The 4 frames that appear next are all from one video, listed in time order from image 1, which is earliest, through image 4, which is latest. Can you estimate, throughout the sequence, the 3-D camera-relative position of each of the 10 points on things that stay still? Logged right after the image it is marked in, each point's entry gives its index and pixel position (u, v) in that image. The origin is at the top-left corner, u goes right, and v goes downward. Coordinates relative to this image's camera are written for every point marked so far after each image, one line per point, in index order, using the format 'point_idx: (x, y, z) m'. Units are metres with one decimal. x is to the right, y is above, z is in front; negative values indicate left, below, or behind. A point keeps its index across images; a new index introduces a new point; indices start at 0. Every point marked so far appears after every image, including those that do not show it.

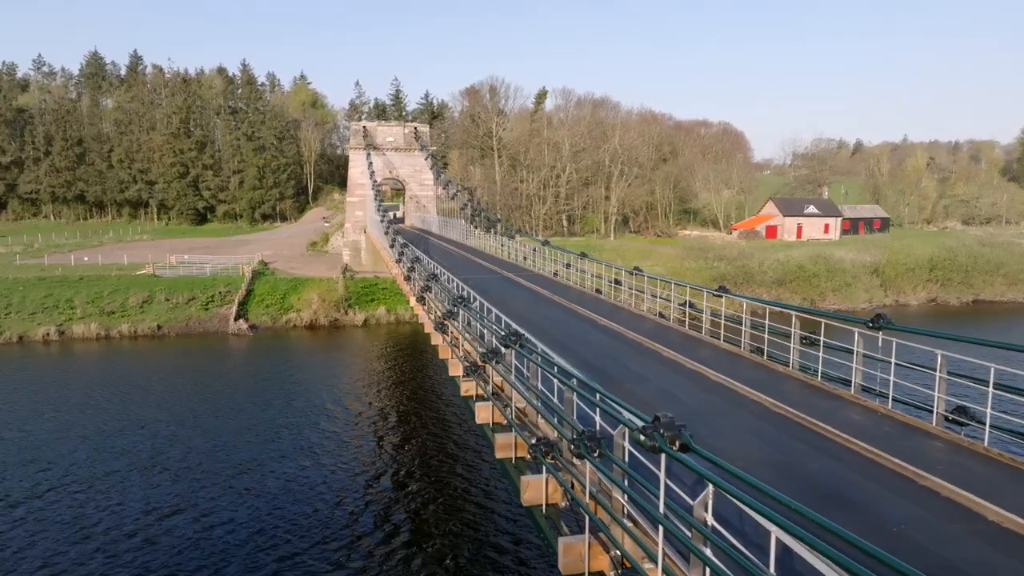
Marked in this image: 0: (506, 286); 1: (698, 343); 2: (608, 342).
0: (0.0, 0.0, +11.6) m
1: (+1.9, -0.6, +7.2) m
2: (+1.0, -0.6, +7.4) m
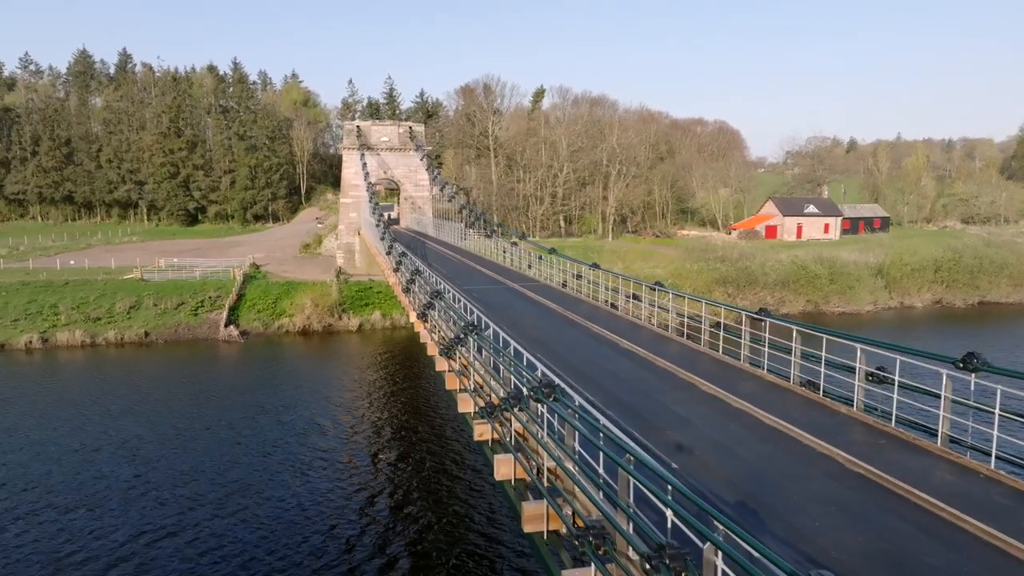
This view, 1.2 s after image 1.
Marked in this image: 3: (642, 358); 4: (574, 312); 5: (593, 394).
0: (+0.1, -0.2, +10.8) m
1: (+2.0, -0.8, +6.5) m
2: (+1.1, -0.8, +6.6) m
3: (+1.3, -0.7, +7.1) m
4: (+0.8, -0.3, +9.8) m
5: (+0.7, -0.9, +5.9) m
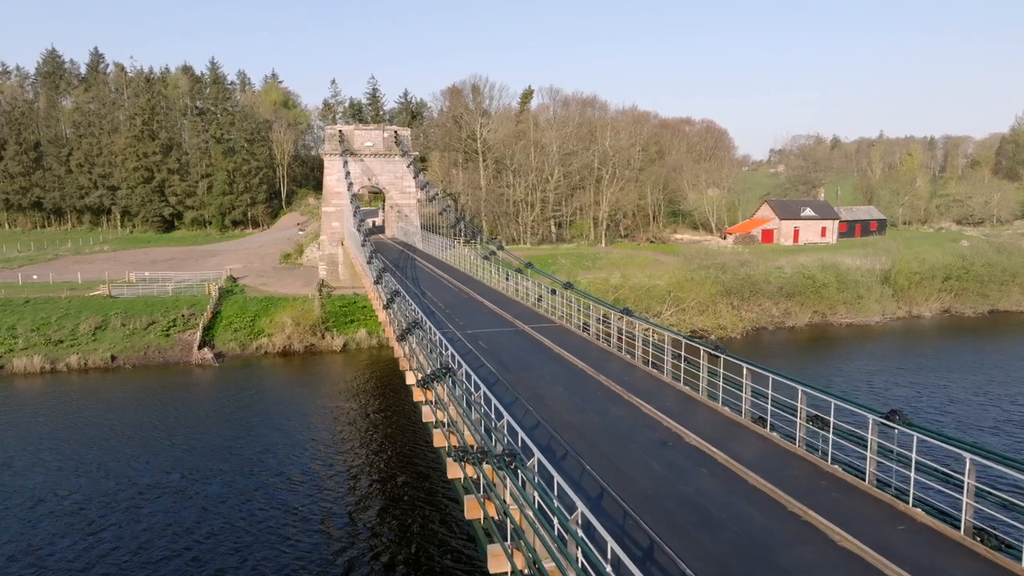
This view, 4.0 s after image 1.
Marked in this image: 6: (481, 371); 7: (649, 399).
0: (+0.3, -0.8, +9.1) m
1: (+2.3, -1.4, +4.8) m
2: (+1.4, -1.4, +4.9) m
3: (+1.6, -1.3, +5.4) m
4: (+1.1, -0.9, +8.1) m
5: (+1.0, -1.5, +4.2) m
6: (-0.3, -0.9, +8.1) m
7: (+1.4, -1.1, +7.1) m
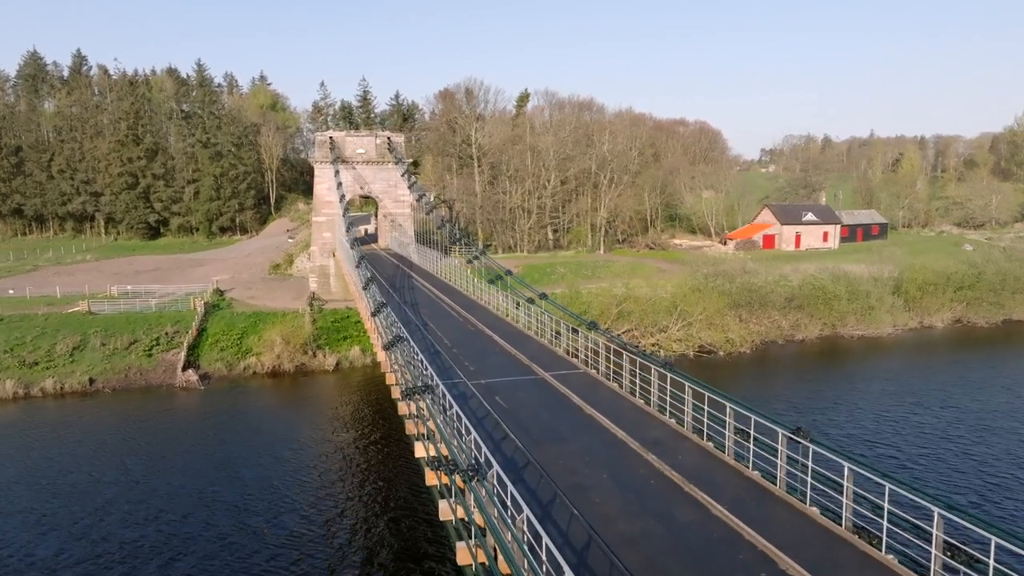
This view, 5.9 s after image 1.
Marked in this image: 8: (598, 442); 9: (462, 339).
0: (+0.5, -1.4, +7.9) m
1: (+2.7, -1.9, +3.6) m
2: (+1.7, -1.9, +3.7) m
3: (+1.9, -1.9, +4.2) m
4: (+1.3, -1.5, +6.9) m
5: (+1.3, -2.1, +3.0) m
6: (-0.1, -1.5, +6.8) m
7: (+1.7, -1.6, +5.9) m
8: (+0.8, -1.5, +7.0) m
9: (-0.9, -0.8, +12.1) m
